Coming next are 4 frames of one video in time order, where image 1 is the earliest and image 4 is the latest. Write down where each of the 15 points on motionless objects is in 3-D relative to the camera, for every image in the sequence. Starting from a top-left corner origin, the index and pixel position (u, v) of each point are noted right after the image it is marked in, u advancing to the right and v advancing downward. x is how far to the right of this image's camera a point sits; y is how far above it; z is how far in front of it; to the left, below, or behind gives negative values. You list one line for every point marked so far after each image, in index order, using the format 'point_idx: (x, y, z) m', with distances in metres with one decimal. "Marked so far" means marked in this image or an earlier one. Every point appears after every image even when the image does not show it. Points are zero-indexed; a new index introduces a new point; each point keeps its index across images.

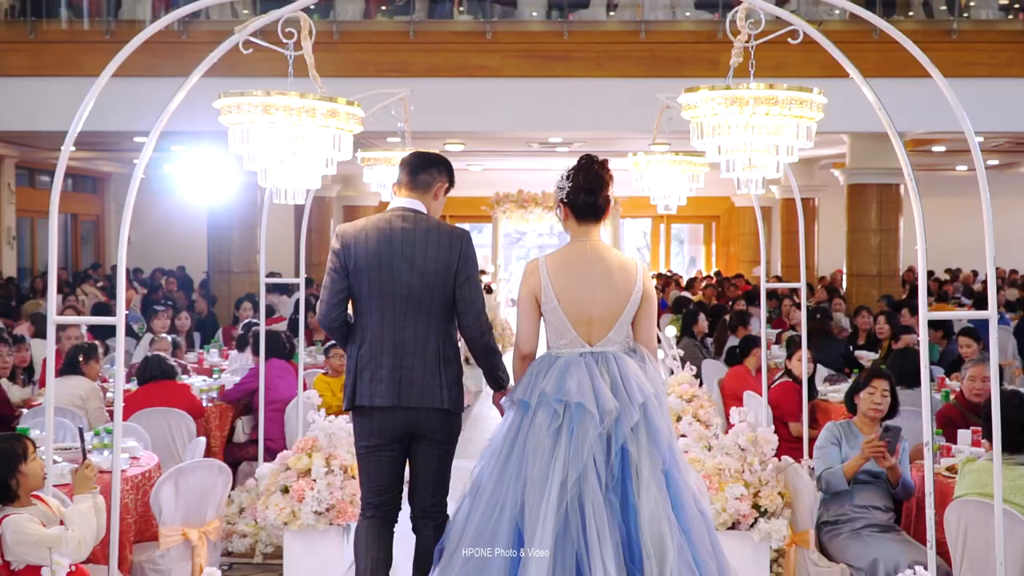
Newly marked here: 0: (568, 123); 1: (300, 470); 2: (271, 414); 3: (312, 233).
0: (+0.4, +1.3, +9.2) m
1: (-0.8, -0.7, +4.3) m
2: (-1.3, -0.7, +6.1) m
3: (-2.7, +0.7, +15.2) m
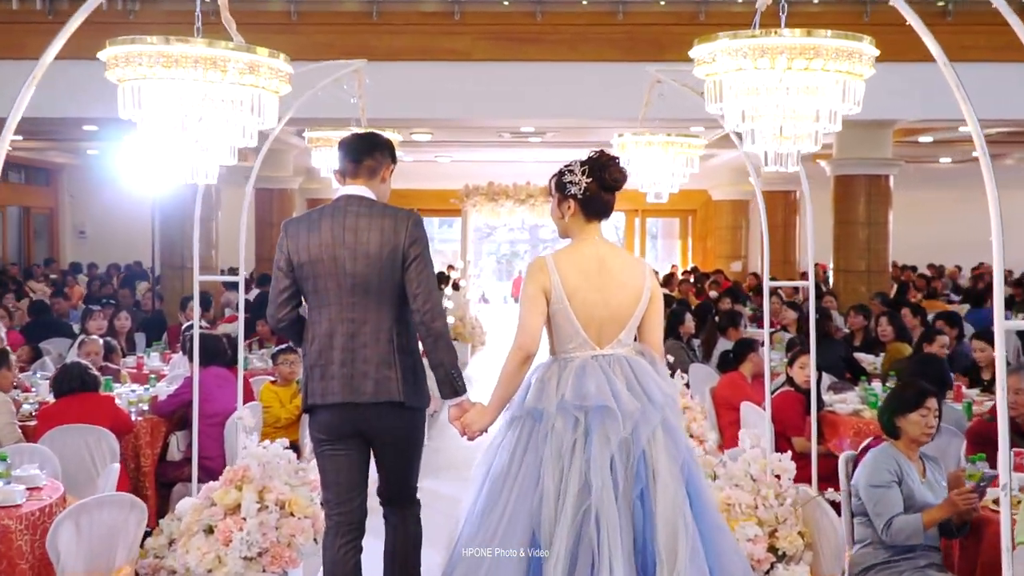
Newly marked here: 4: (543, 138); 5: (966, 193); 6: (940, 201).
0: (+0.2, +1.3, +8.5) m
1: (-0.9, -0.7, +3.6) m
2: (-1.4, -0.7, +5.4) m
3: (-3.0, +0.8, +14.4) m
4: (+0.3, +1.7, +12.7) m
5: (+7.2, +1.5, +18.2) m
6: (+6.9, +1.4, +18.3) m
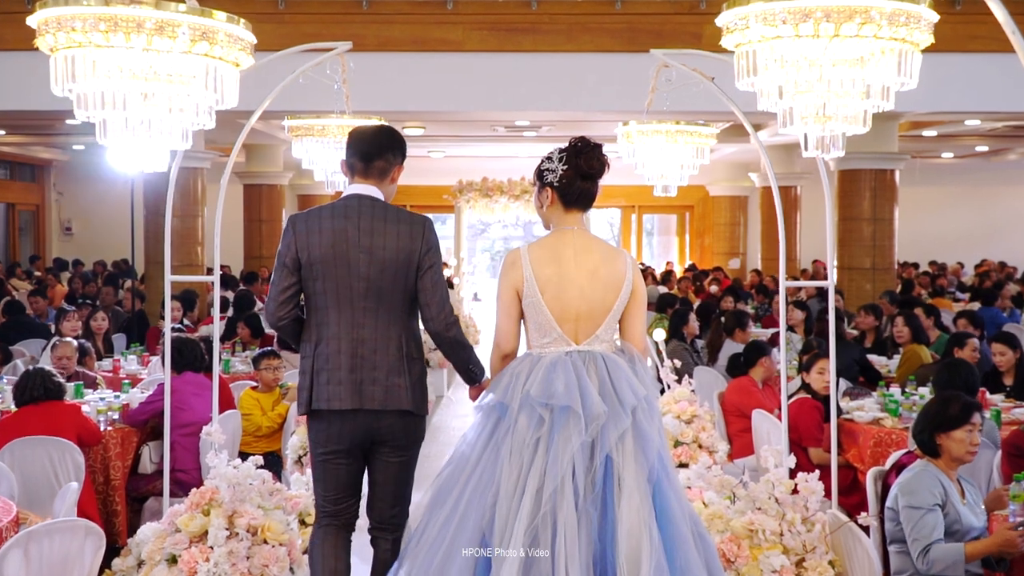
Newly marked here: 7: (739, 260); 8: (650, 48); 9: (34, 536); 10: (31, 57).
0: (+0.2, +1.3, +8.2) m
1: (-0.9, -0.7, +3.3) m
2: (-1.5, -0.7, +5.0) m
3: (-3.1, +0.8, +14.0) m
4: (+0.3, +1.7, +12.3) m
5: (+7.1, +1.6, +17.8) m
6: (+6.8, +1.4, +17.9) m
7: (+3.5, +0.4, +17.7) m
8: (+1.0, +1.7, +8.2) m
9: (-1.4, -0.7, +3.2) m
10: (-3.3, +1.6, +7.8) m
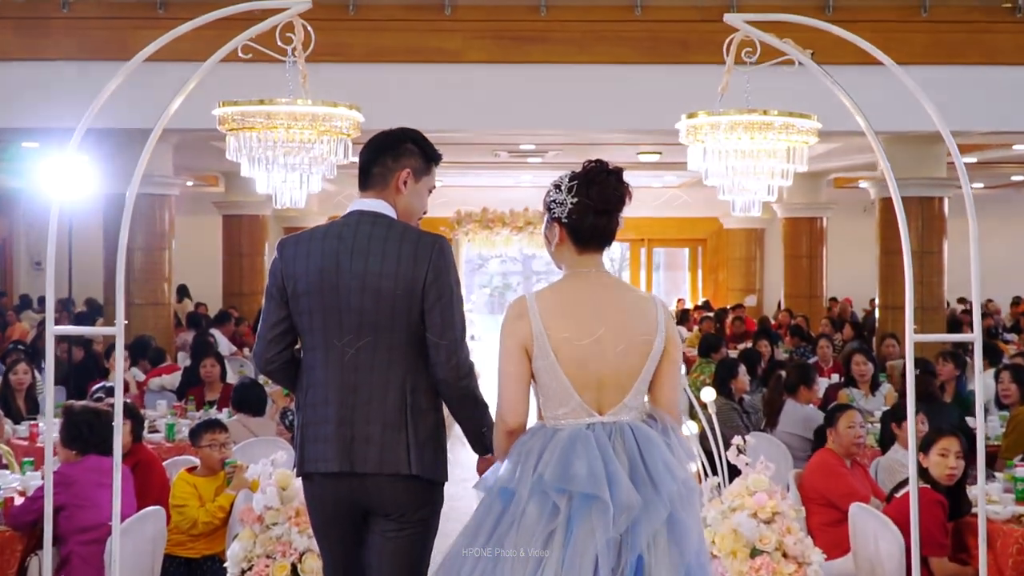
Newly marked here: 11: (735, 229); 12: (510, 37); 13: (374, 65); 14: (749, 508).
0: (+0.2, +1.1, +6.9) m
1: (-0.8, -0.8, +1.9) m
2: (-1.4, -0.8, +3.7) m
3: (-3.1, +0.3, +12.7) m
4: (+0.3, +1.3, +11.1) m
5: (+7.2, +1.0, +16.6) m
6: (+6.8, +0.9, +16.7) m
7: (+3.6, -0.1, +16.4) m
8: (+1.1, +1.5, +6.9) m
9: (-1.3, -0.8, +1.9) m
10: (-3.3, +1.3, +6.6) m
11: (+3.3, +0.8, +16.5) m
12: (0.0, +1.6, +6.8) m
13: (-0.8, +1.4, +6.9) m
14: (+0.8, -0.7, +3.7) m
